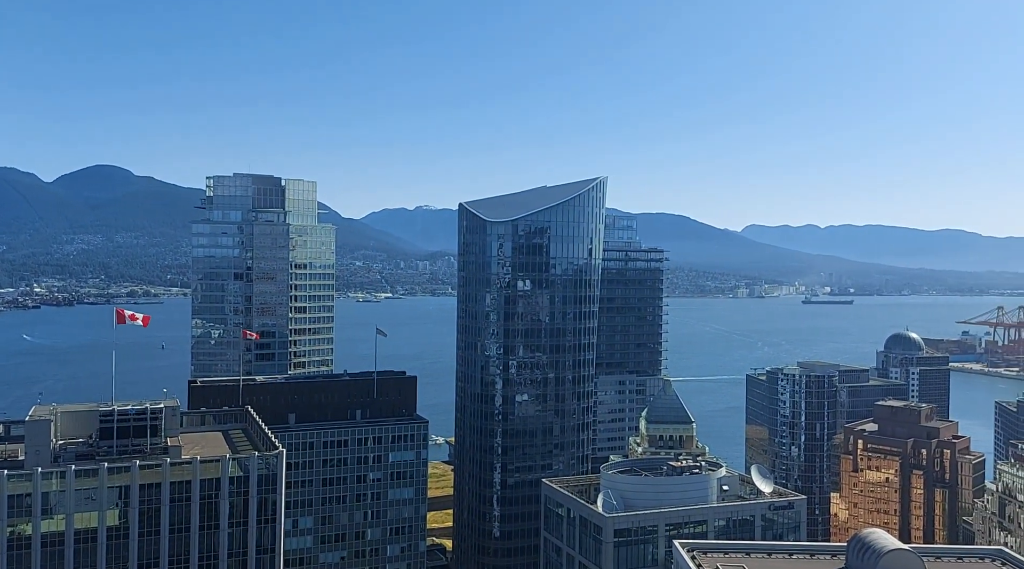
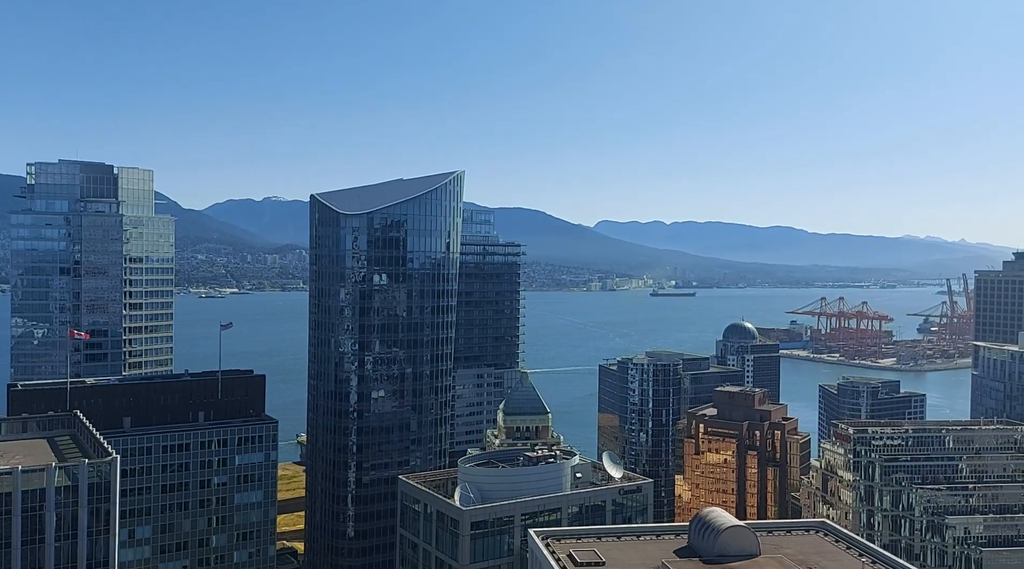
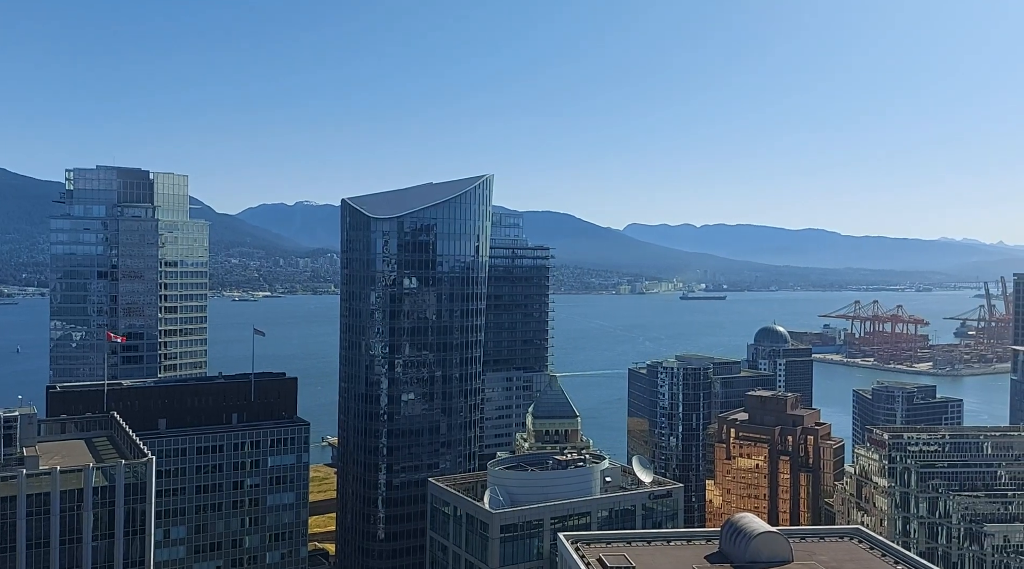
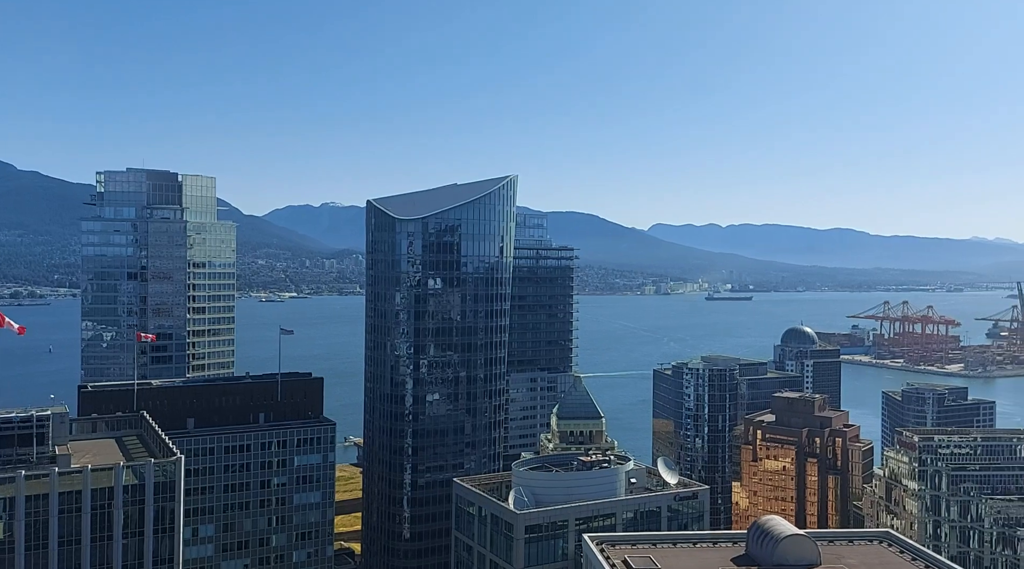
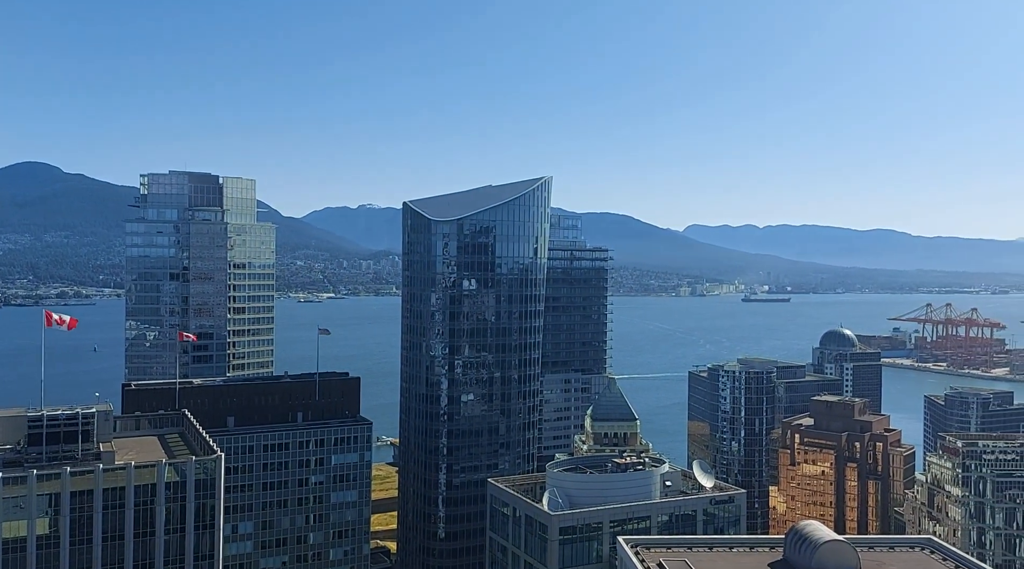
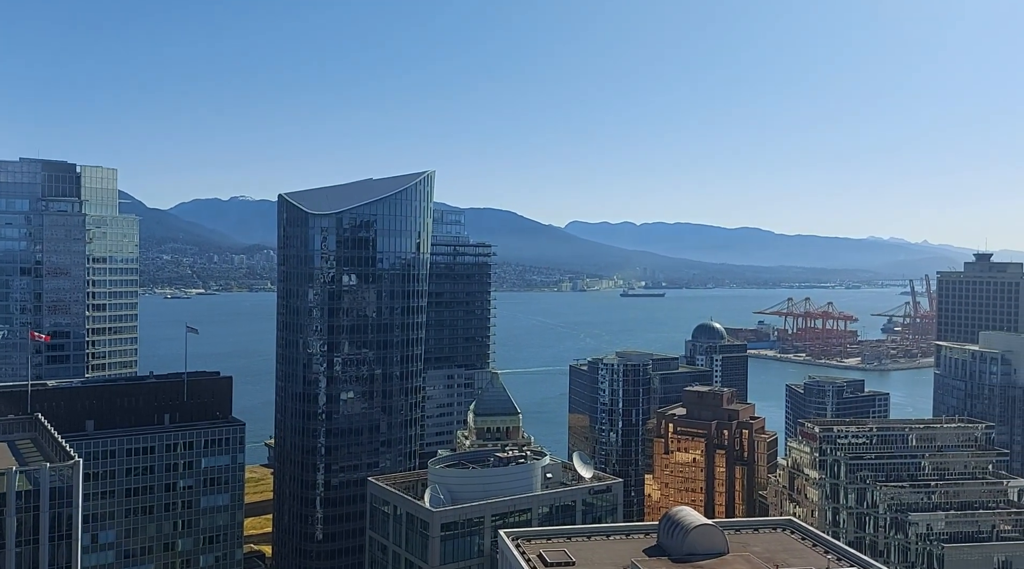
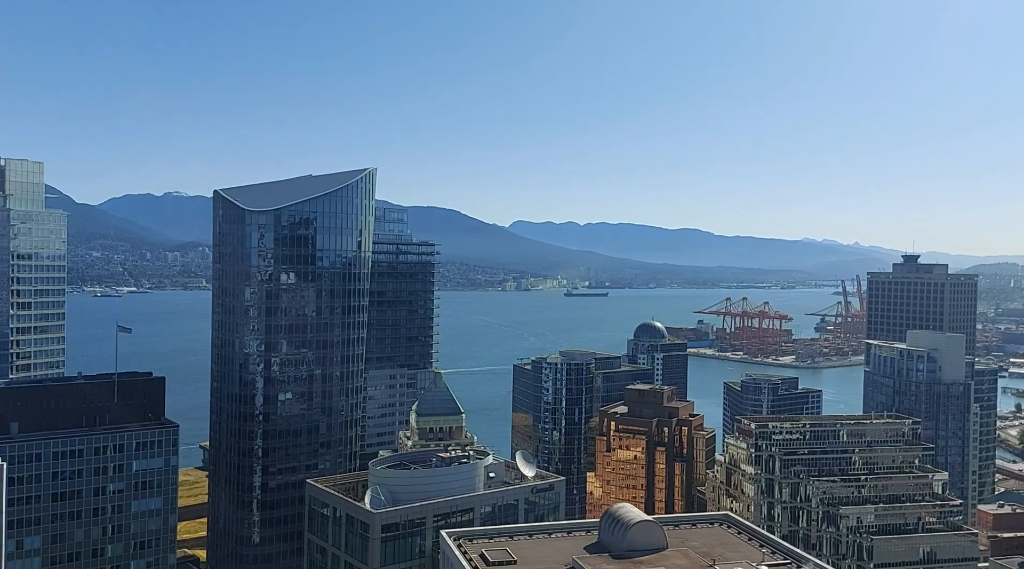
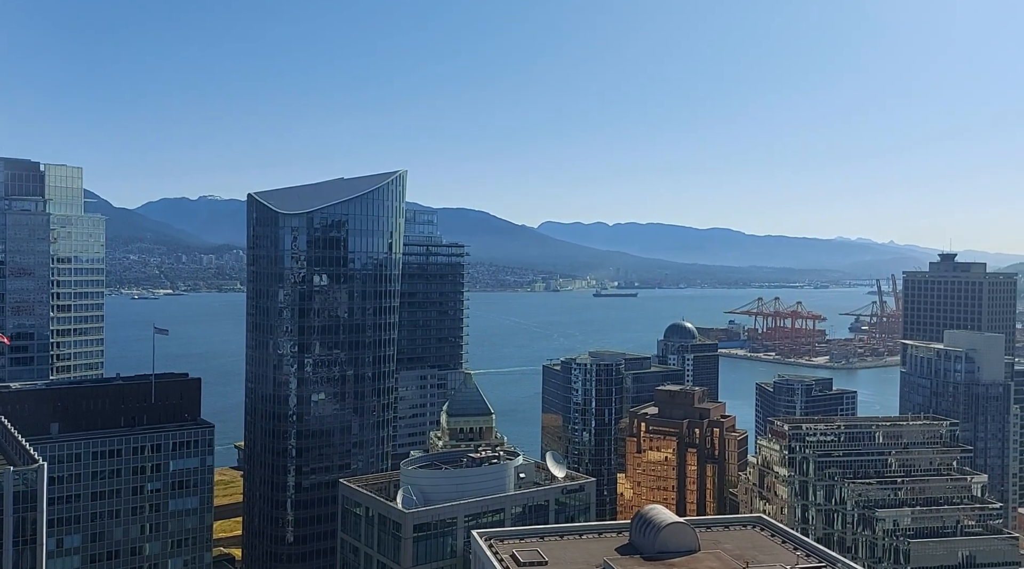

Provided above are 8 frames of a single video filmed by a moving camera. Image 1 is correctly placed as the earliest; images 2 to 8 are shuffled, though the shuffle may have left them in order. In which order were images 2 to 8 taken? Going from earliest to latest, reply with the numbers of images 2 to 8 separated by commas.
5, 4, 3, 2, 6, 8, 7
